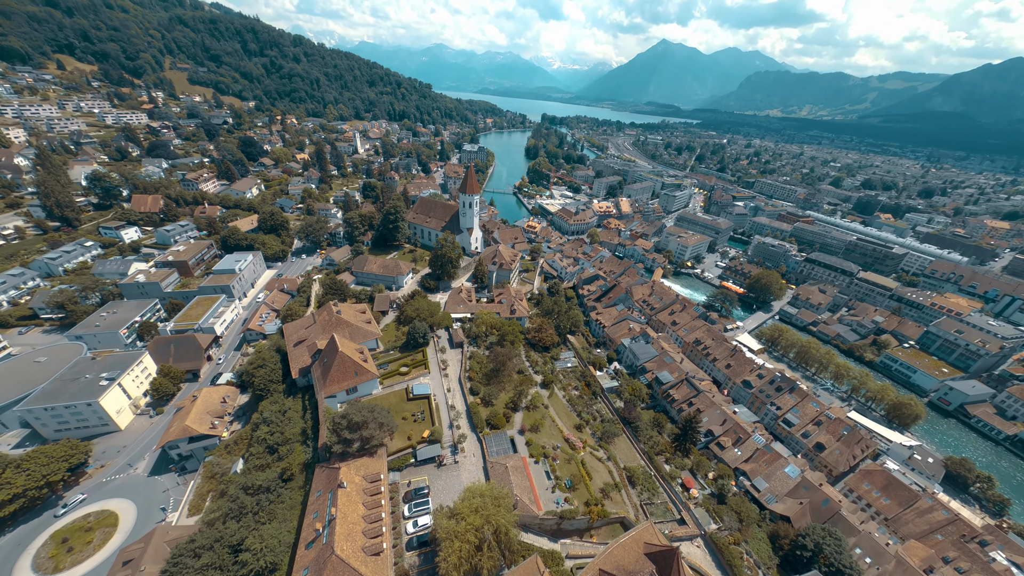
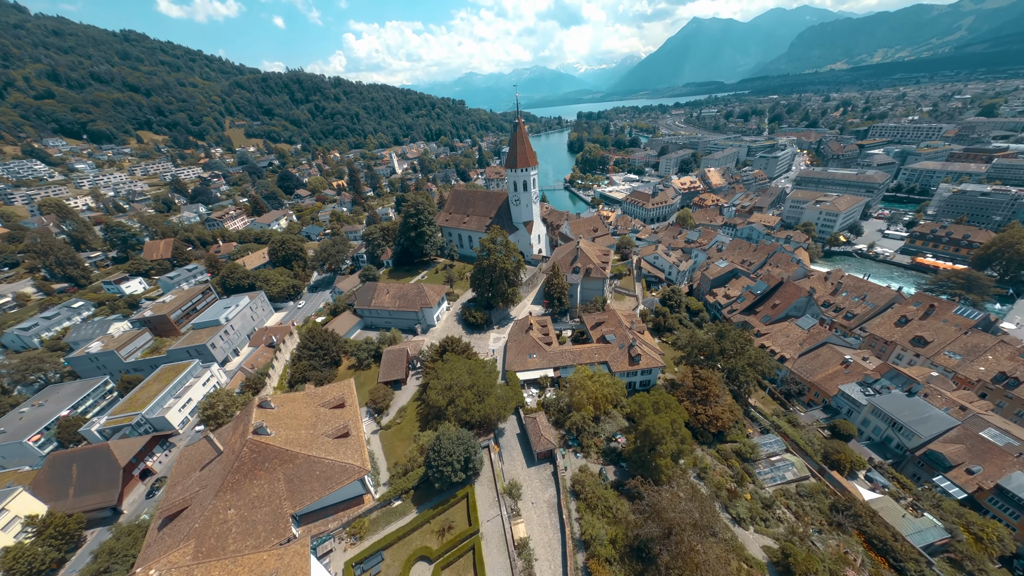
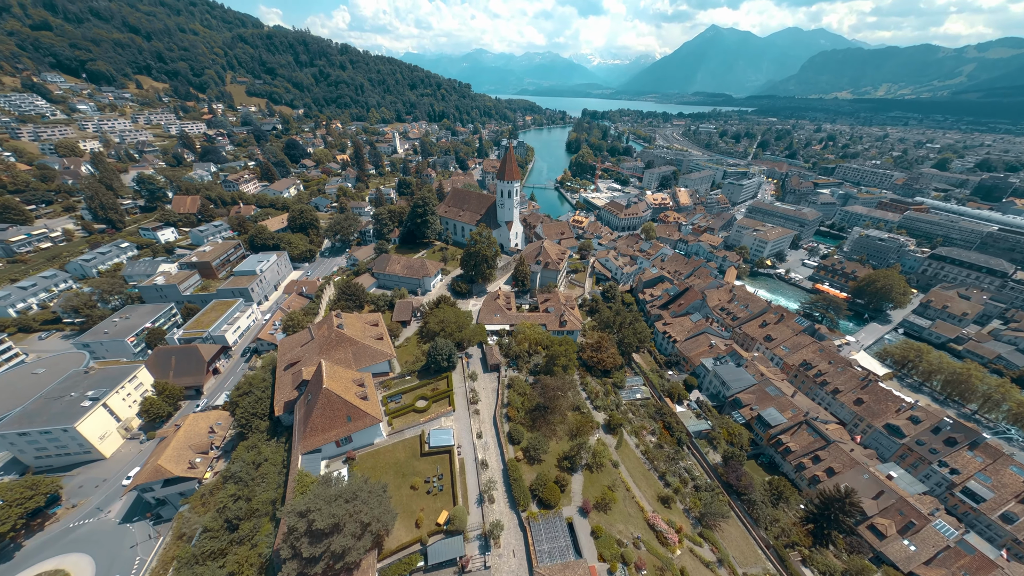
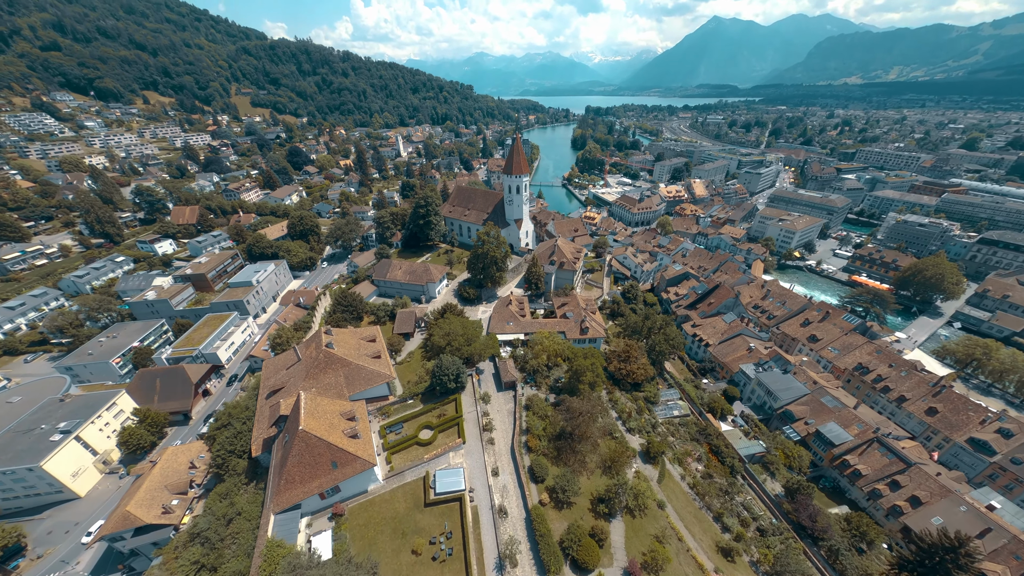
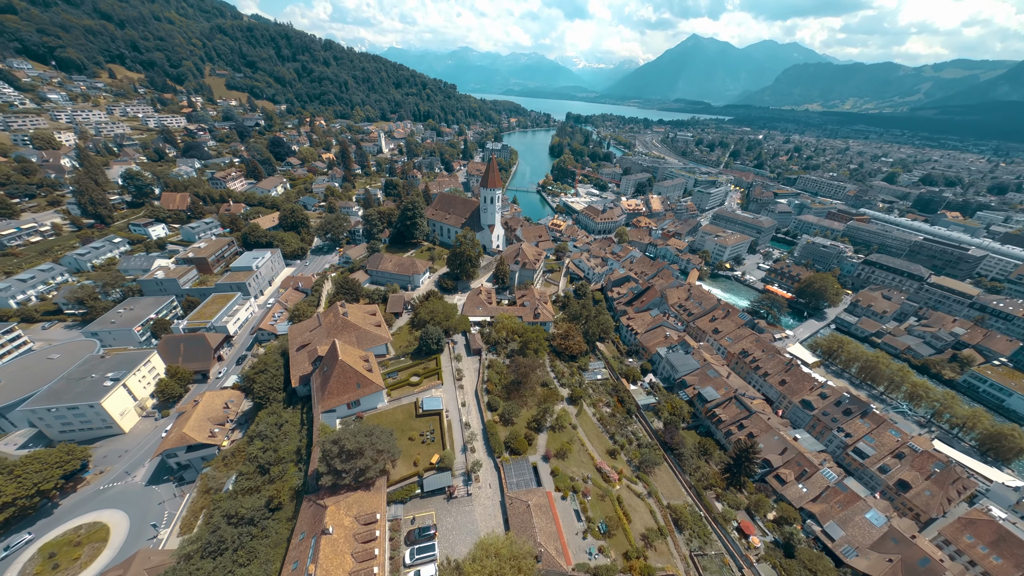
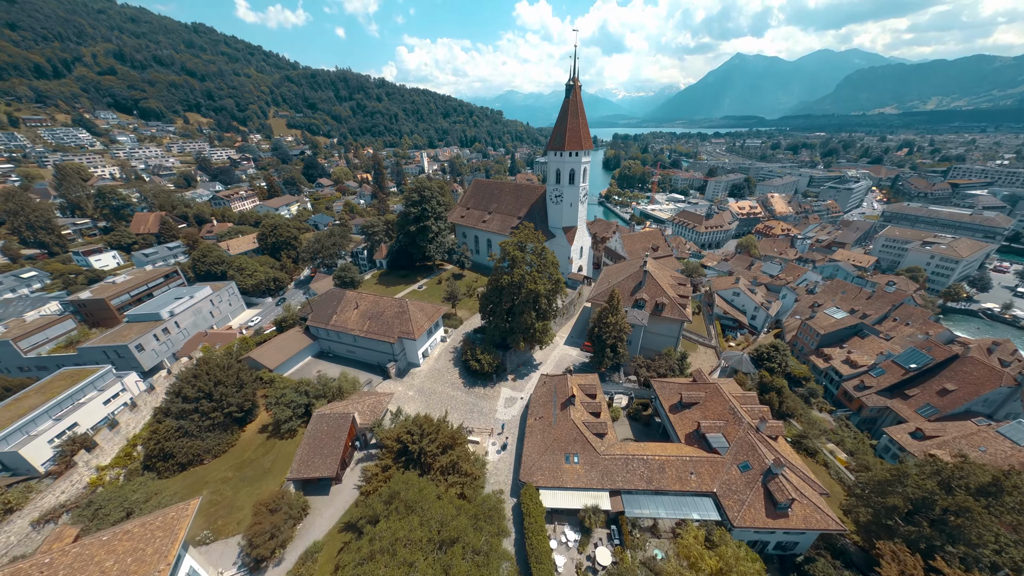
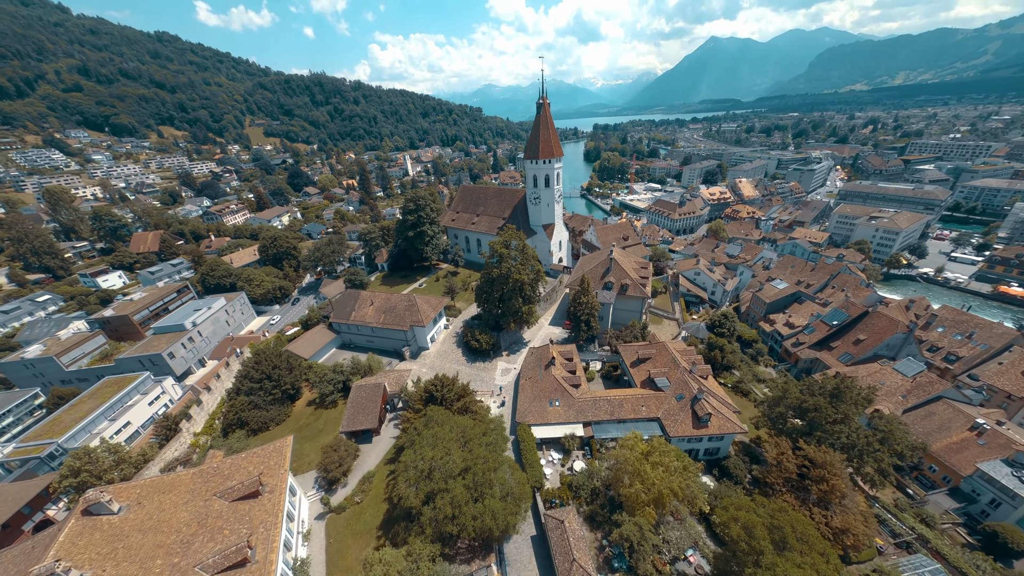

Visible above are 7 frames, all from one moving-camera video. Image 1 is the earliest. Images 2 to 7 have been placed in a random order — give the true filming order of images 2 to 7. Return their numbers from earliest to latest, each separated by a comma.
5, 3, 4, 2, 7, 6
